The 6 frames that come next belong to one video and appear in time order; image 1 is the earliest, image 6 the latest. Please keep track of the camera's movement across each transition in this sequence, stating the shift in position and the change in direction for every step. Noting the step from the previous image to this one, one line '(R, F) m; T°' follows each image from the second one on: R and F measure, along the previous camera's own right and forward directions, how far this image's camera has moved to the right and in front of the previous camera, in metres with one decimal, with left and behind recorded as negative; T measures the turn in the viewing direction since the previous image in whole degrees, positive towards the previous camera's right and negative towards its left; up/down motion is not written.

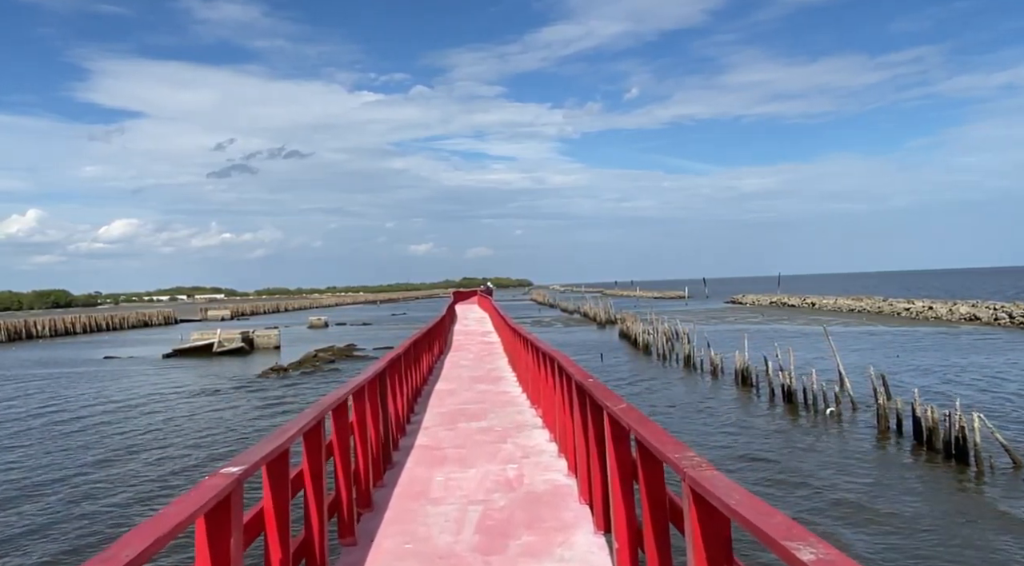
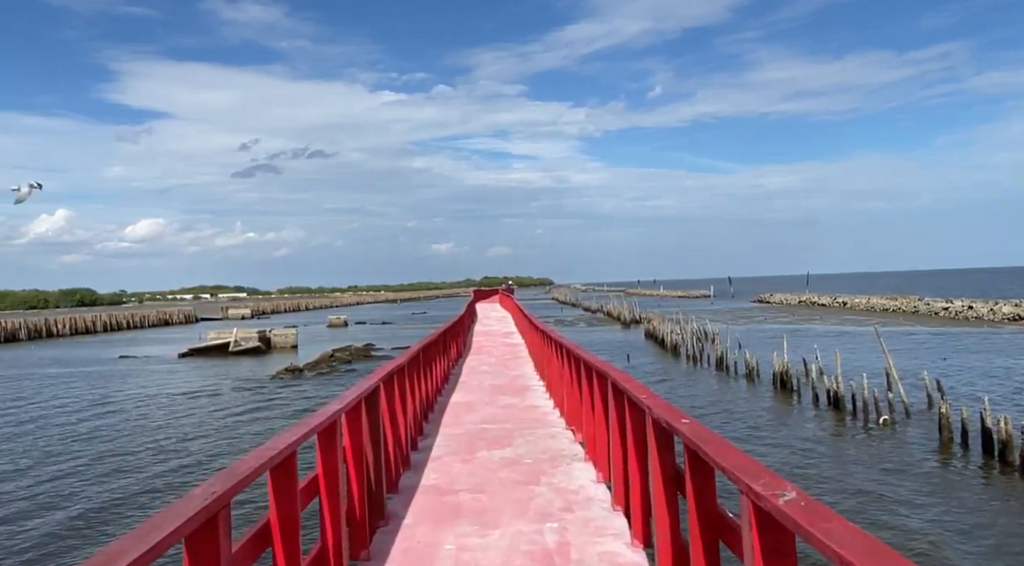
(-0.1, +1.2) m; -2°
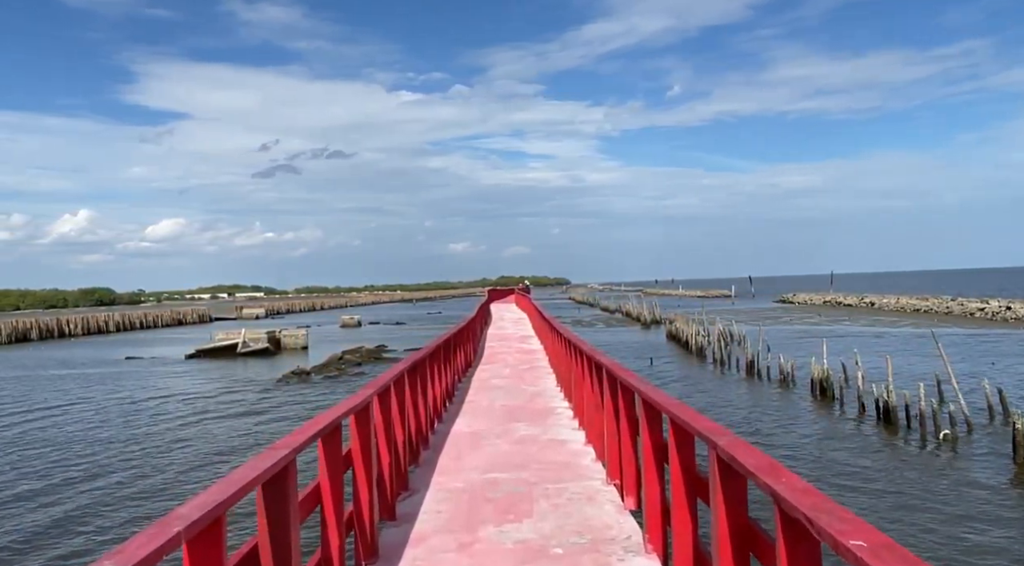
(0.0, +1.4) m; -1°
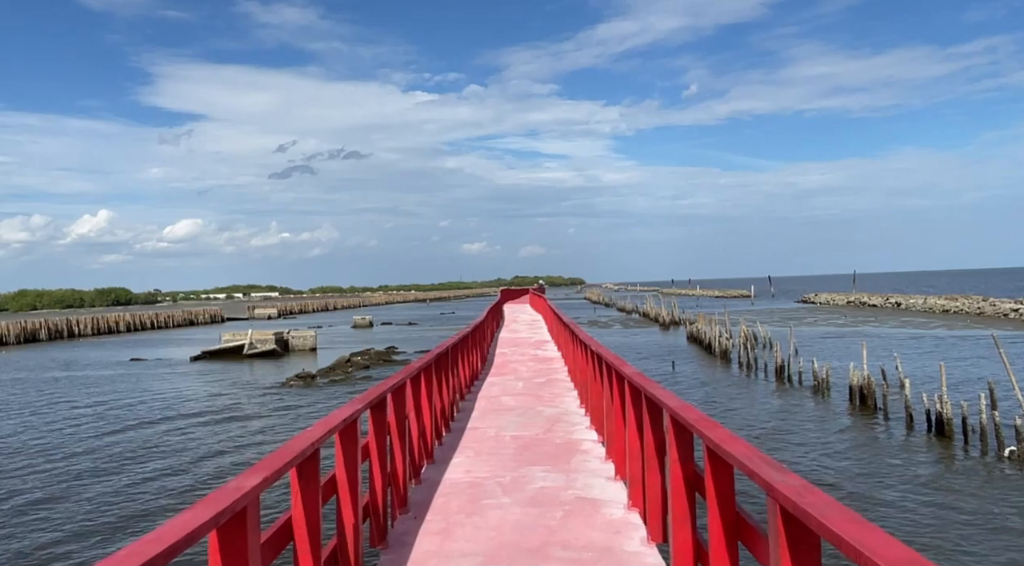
(0.0, +1.3) m; -1°
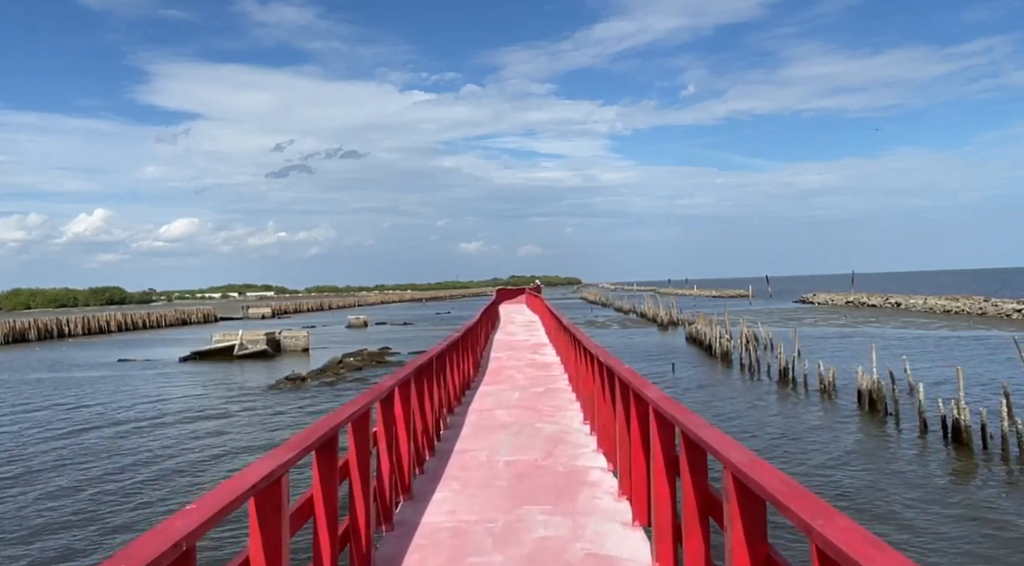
(0.0, +0.7) m; 0°
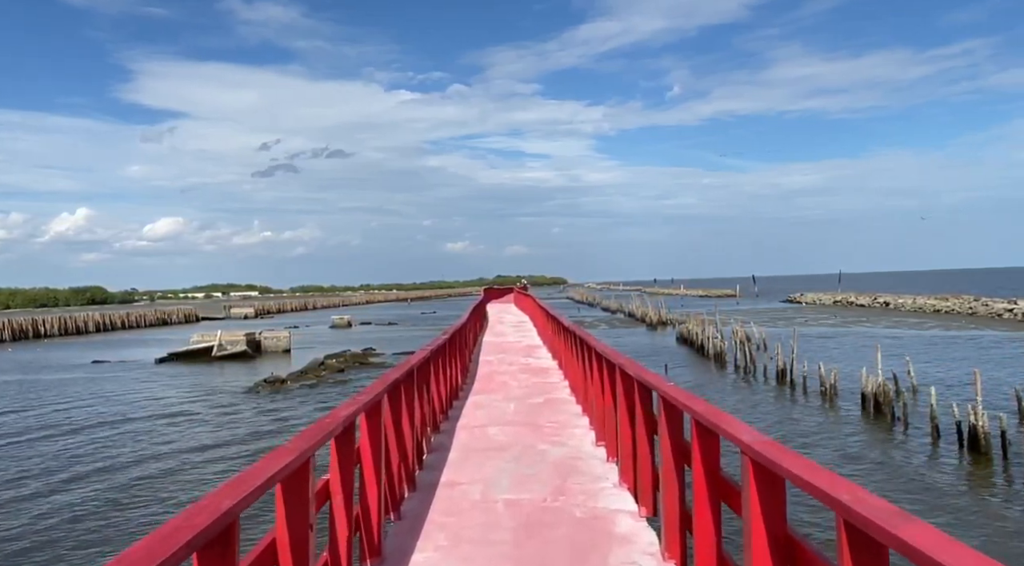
(-0.1, +0.9) m; +1°
